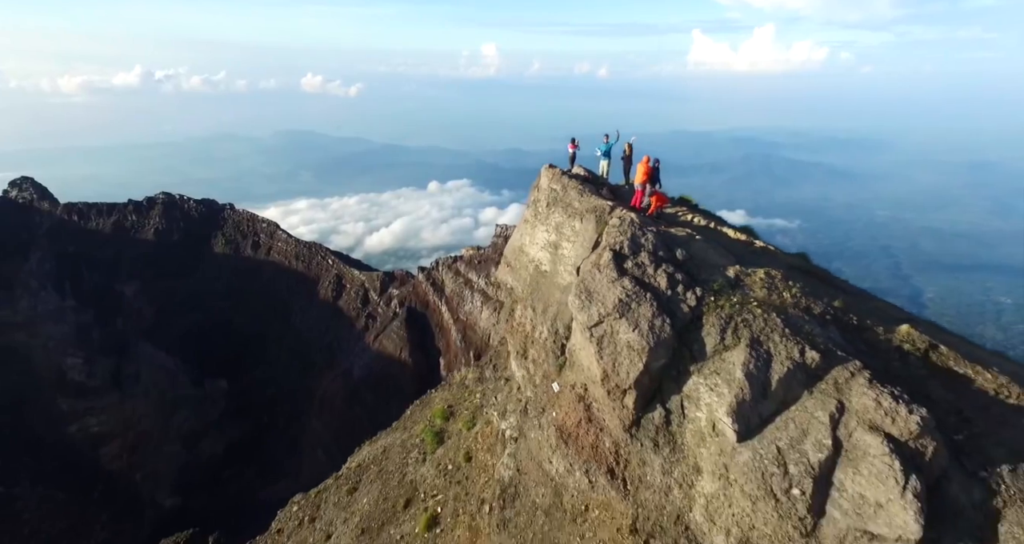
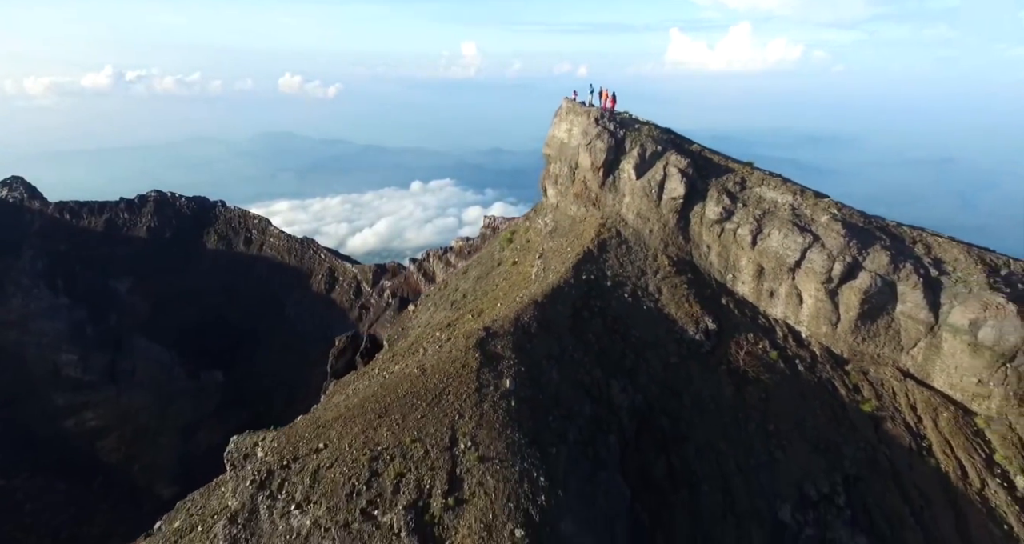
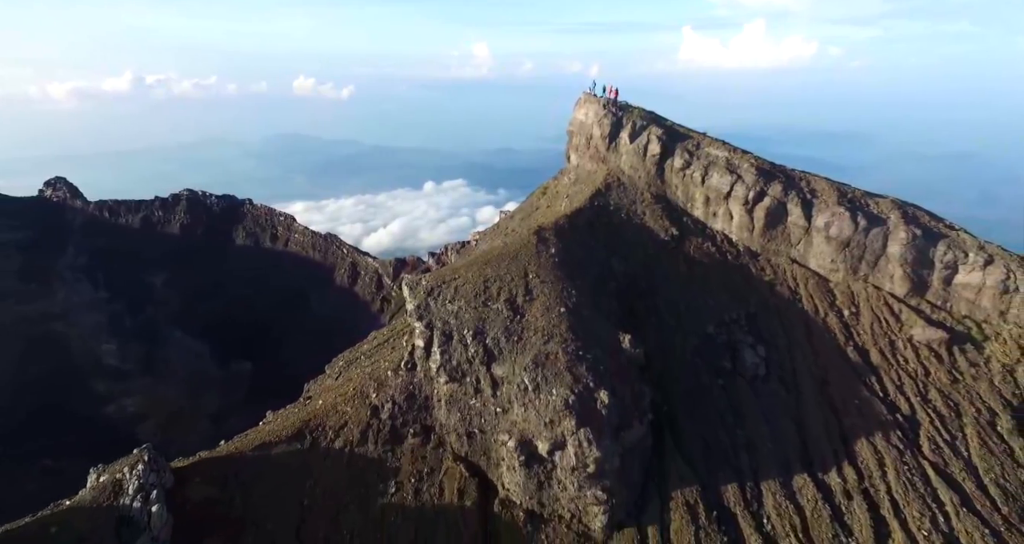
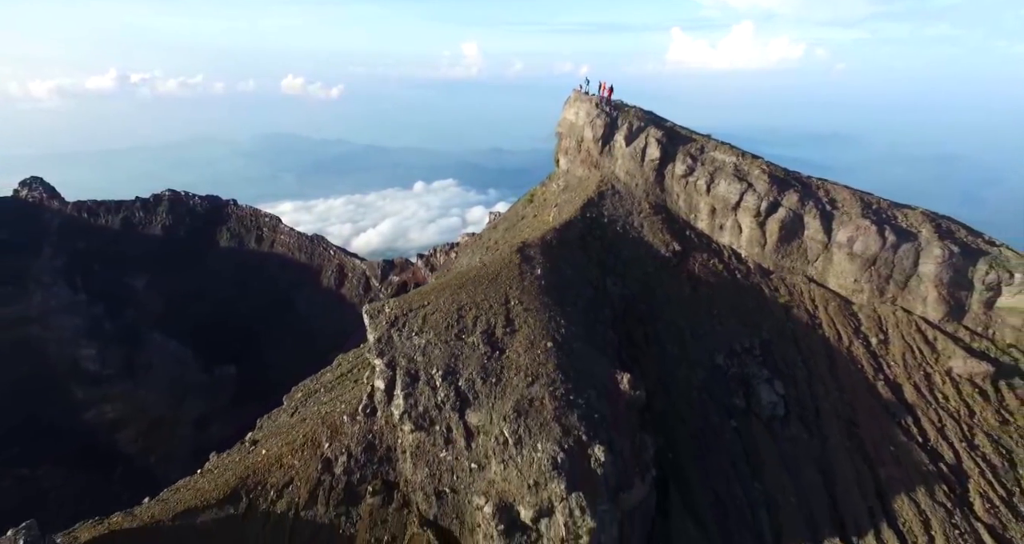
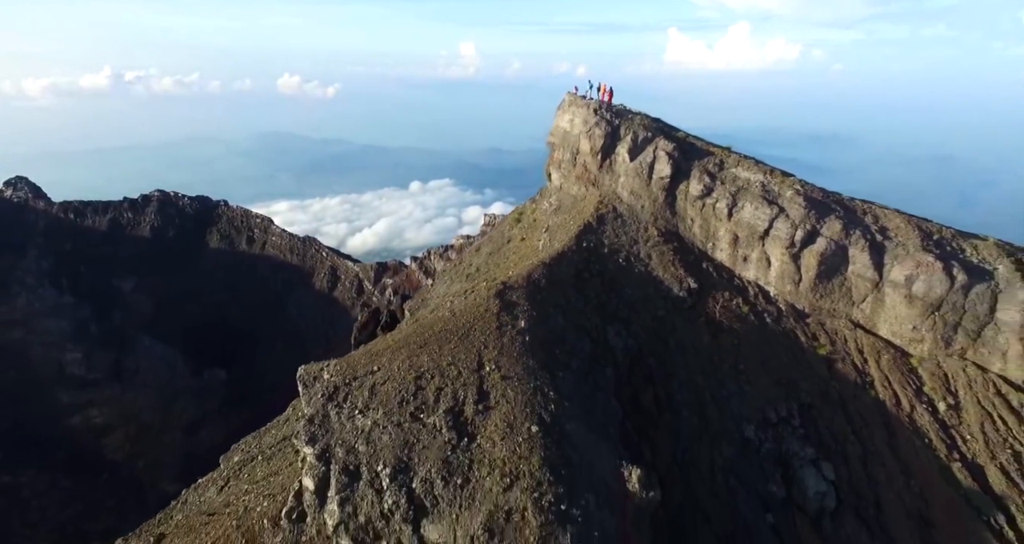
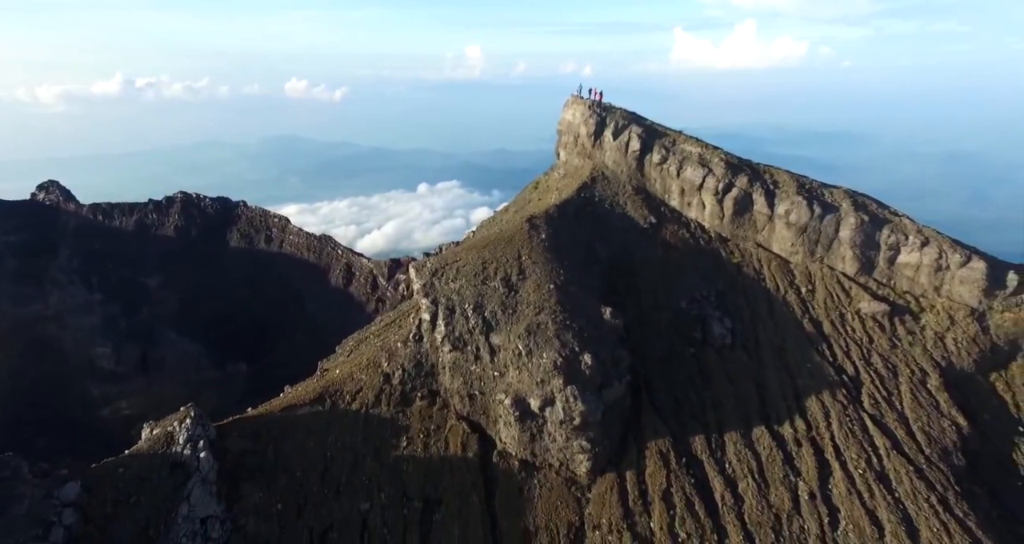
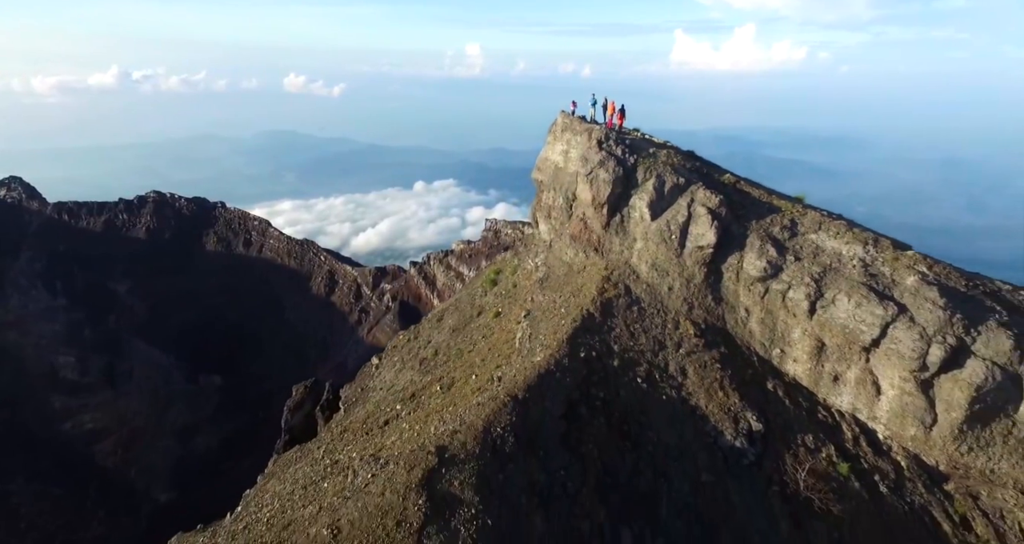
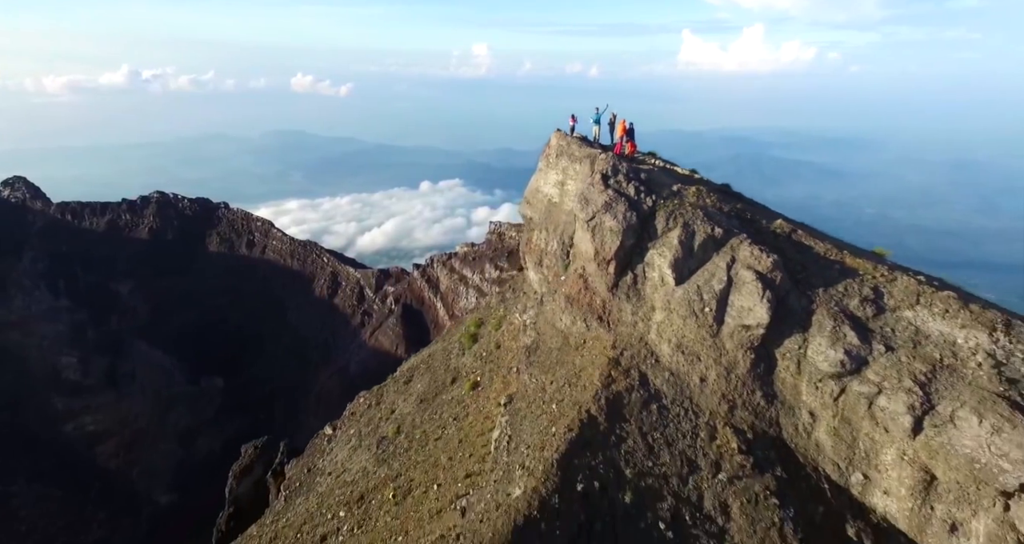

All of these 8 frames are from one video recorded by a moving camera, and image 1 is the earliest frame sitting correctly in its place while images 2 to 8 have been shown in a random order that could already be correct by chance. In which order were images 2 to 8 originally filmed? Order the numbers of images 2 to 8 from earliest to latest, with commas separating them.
8, 7, 2, 5, 4, 3, 6
